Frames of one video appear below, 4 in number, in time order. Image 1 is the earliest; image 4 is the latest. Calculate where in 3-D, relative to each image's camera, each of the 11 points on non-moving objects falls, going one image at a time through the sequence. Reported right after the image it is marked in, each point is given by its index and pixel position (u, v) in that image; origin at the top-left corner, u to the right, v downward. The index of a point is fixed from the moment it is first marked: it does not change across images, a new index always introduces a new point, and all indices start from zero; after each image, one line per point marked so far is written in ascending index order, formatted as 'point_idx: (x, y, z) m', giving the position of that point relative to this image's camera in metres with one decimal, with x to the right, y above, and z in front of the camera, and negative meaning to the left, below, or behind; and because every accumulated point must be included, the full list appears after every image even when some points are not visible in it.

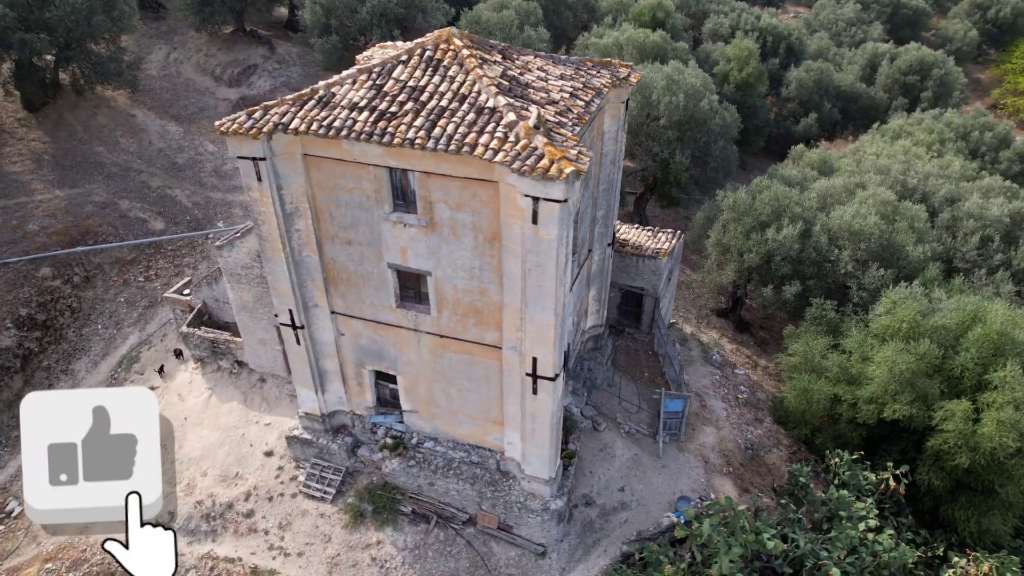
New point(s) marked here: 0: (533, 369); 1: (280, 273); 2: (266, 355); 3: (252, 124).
0: (+0.4, -1.5, +11.6) m
1: (-4.6, +0.3, +12.4) m
2: (-6.3, -1.7, +16.1) m
3: (-4.4, +2.8, +10.7) m
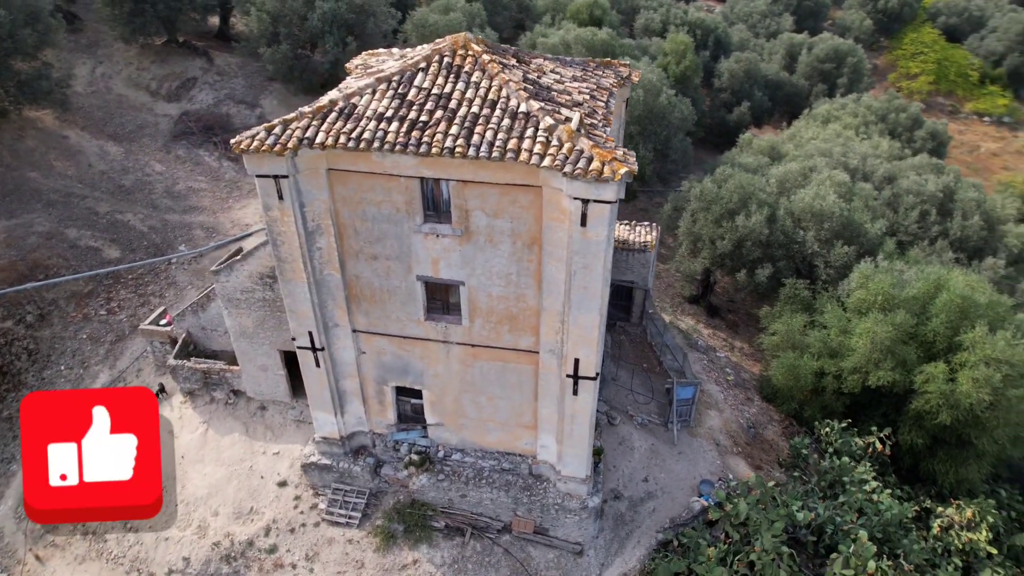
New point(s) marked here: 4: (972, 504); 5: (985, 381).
0: (+1.1, -1.5, +11.7) m
1: (-4.0, -0.1, +11.9) m
2: (-6.0, -2.3, +15.4) m
3: (-3.9, +2.4, +10.2) m
4: (+12.3, -5.8, +16.9) m
5: (+12.1, -2.4, +16.2) m
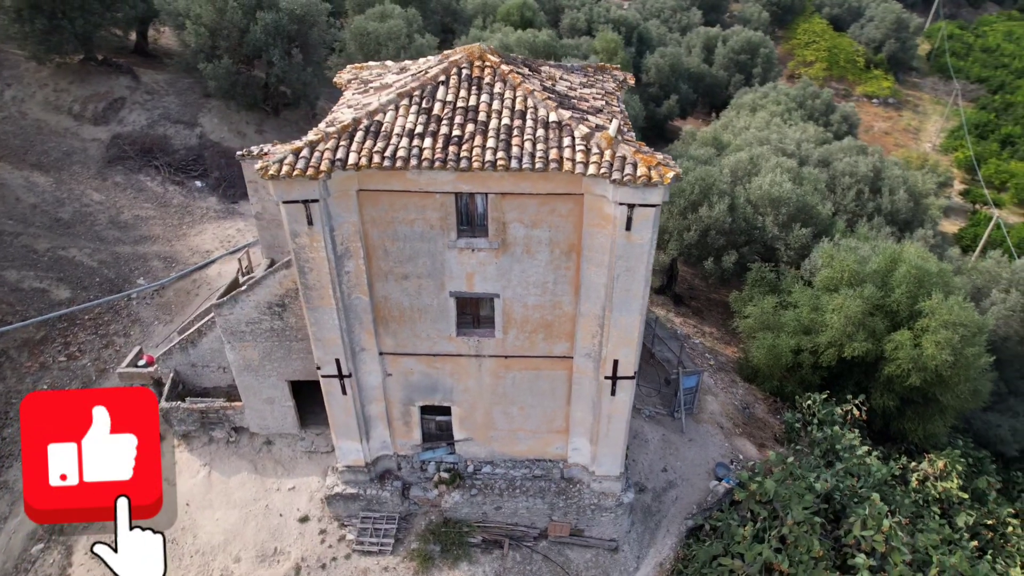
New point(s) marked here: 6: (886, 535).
0: (+1.9, -1.6, +11.9) m
1: (-3.3, -0.6, +11.4) m
2: (-5.6, -3.0, +14.6) m
3: (-3.2, +1.9, +9.8) m
4: (+12.7, -4.9, +18.5) m
5: (+12.3, -1.5, +17.7) m
6: (+8.2, -5.4, +13.8) m
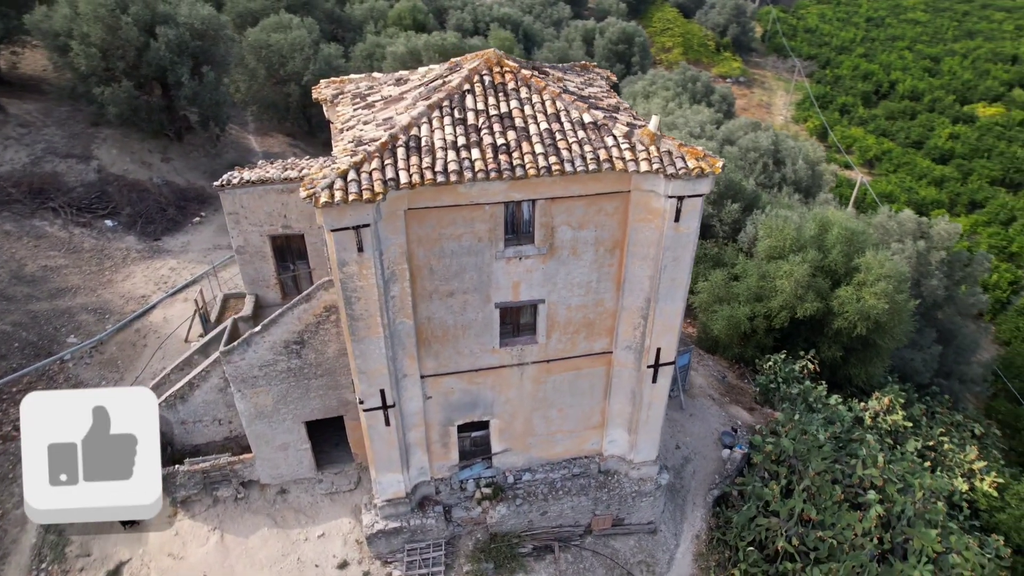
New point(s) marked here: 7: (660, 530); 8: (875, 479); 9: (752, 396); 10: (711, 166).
0: (+2.8, -1.4, +12.2) m
1: (-2.4, -1.1, +10.8) m
2: (-4.9, -3.7, +13.6) m
3: (-2.2, +1.5, +9.2) m
4: (+12.4, -3.4, +20.8) m
5: (+11.8, -0.1, +19.9) m
6: (+9.0, -4.4, +15.4) m
7: (+3.4, -5.6, +14.5) m
8: (+8.7, -4.6, +15.1) m
9: (+7.6, -3.4, +19.8) m
10: (+3.1, +1.9, +9.9) m
